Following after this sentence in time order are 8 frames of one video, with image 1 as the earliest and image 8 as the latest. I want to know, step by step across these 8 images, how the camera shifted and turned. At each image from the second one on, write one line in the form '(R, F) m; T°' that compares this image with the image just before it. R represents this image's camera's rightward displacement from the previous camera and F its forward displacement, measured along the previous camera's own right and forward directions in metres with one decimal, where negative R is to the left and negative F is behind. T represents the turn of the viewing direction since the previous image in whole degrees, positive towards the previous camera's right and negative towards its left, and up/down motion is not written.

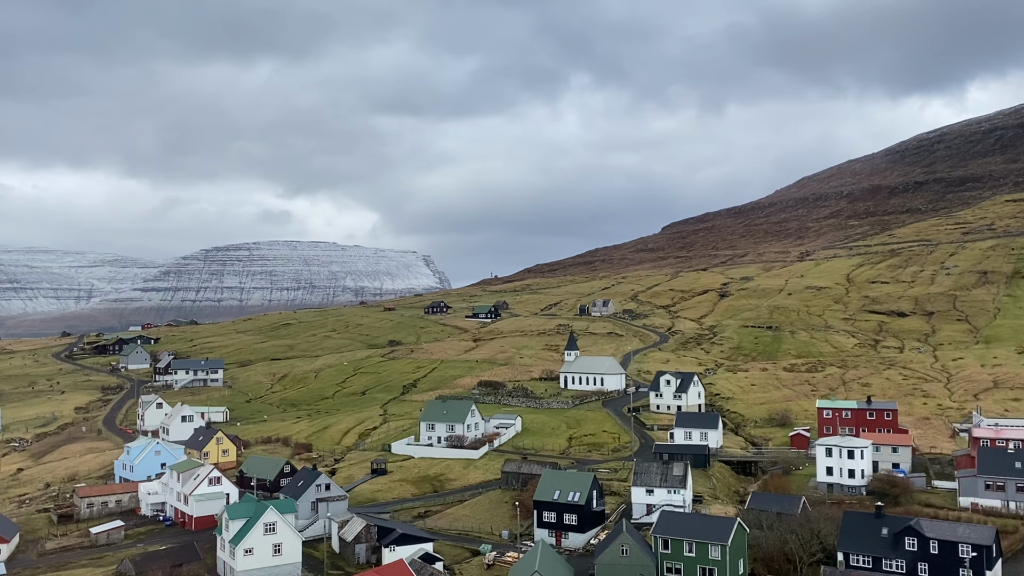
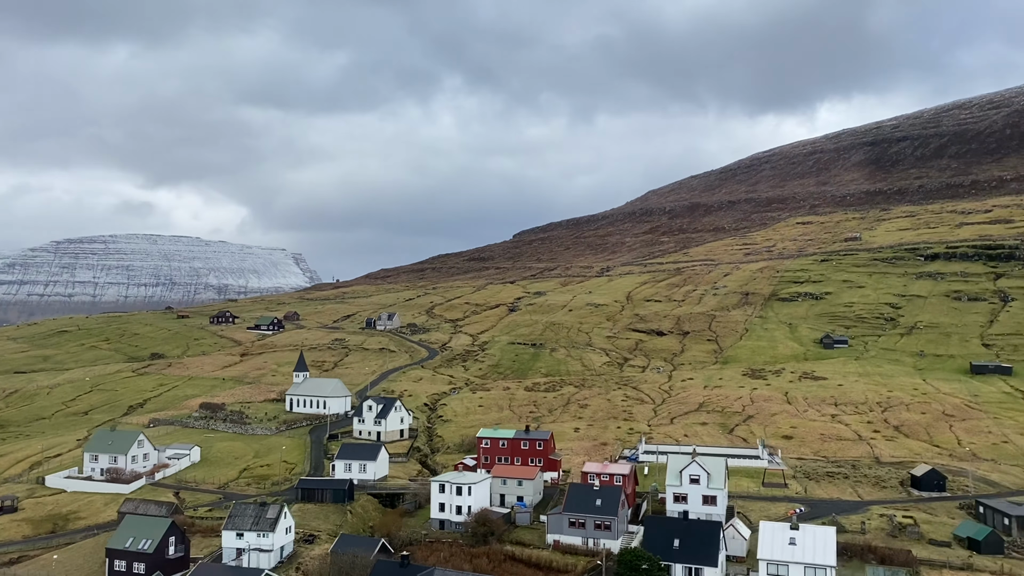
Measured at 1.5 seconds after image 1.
(+17.2, -0.4) m; +8°
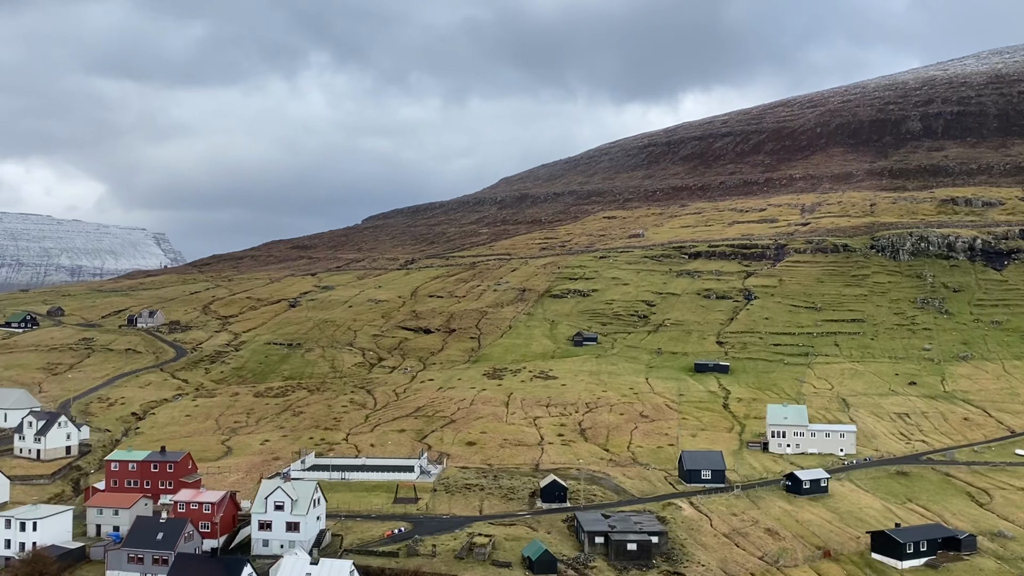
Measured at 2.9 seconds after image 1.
(+19.1, -0.1) m; +8°
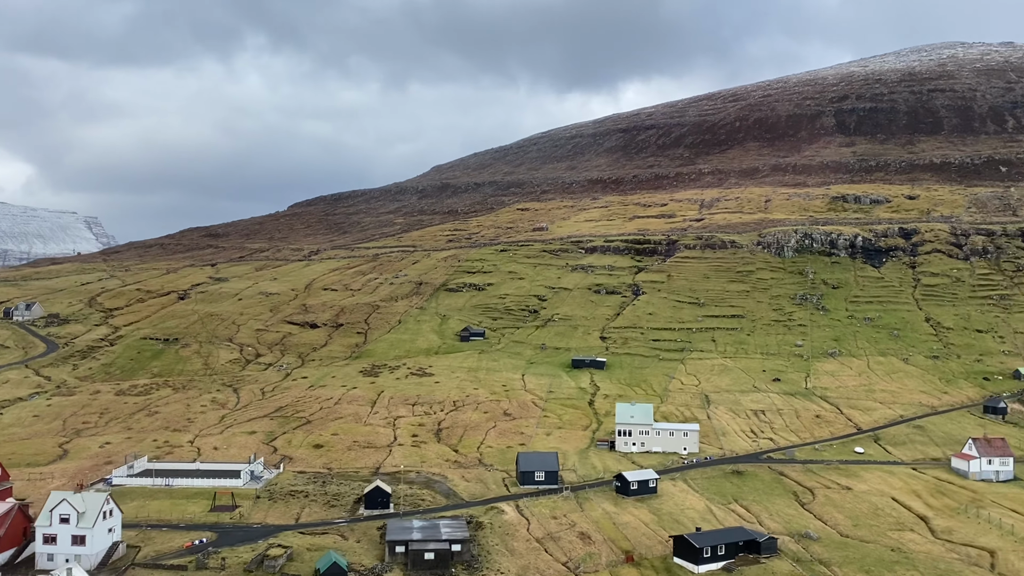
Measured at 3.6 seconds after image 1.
(+9.2, +0.4) m; +4°
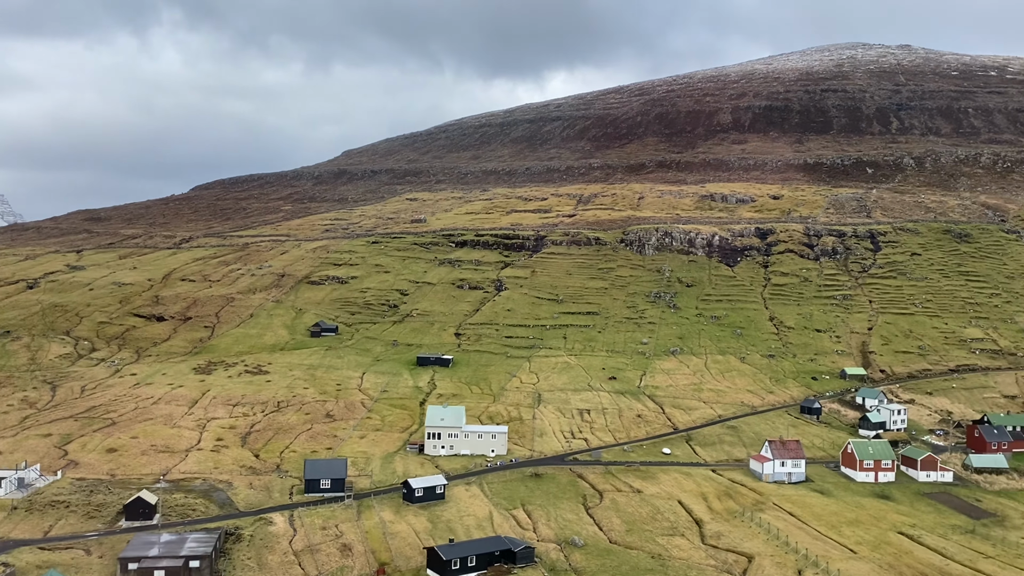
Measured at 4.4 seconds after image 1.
(+11.5, +0.6) m; +5°
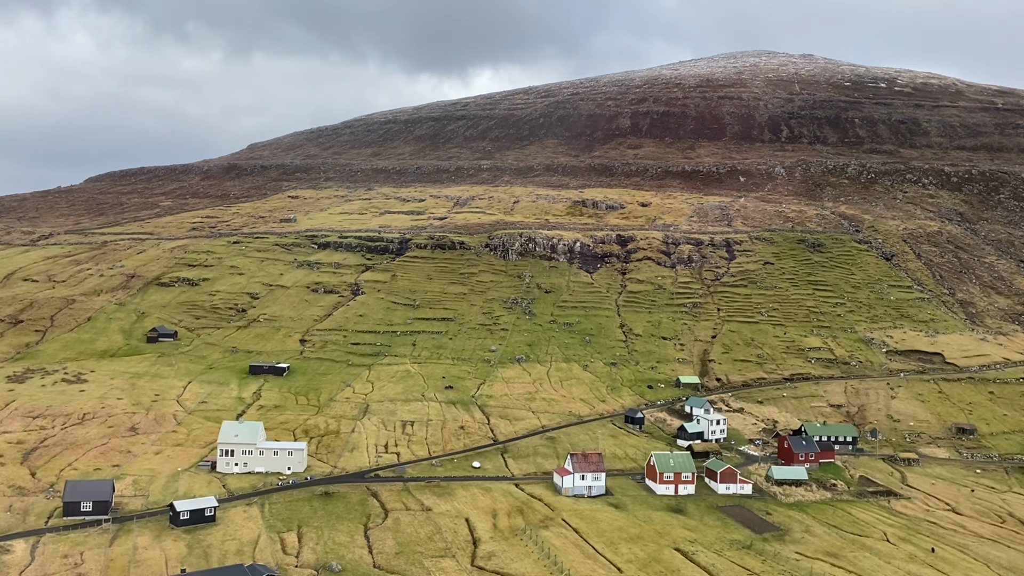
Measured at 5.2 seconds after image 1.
(+11.9, +1.2) m; +5°
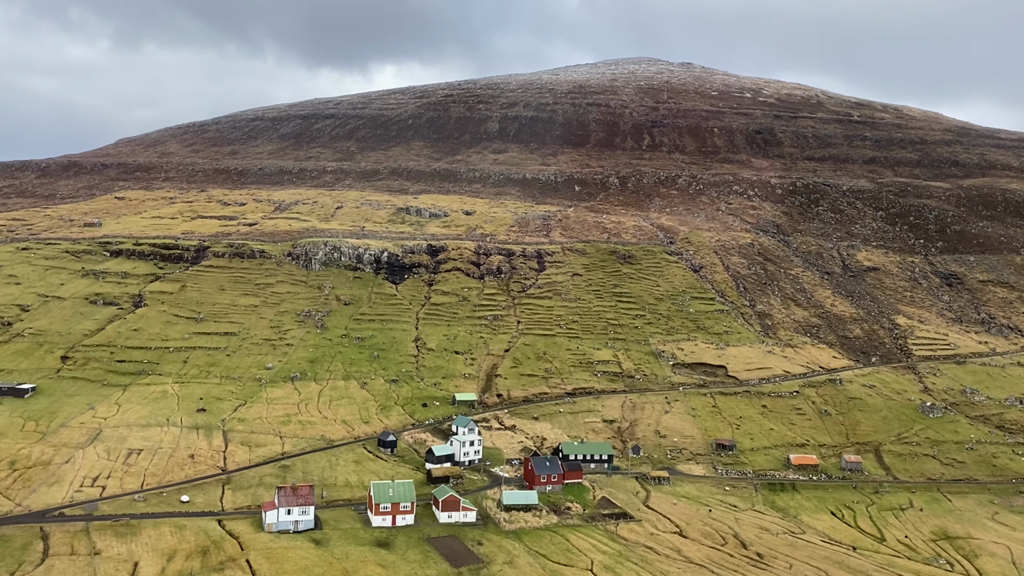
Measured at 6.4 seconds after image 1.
(+18.3, +2.6) m; +6°
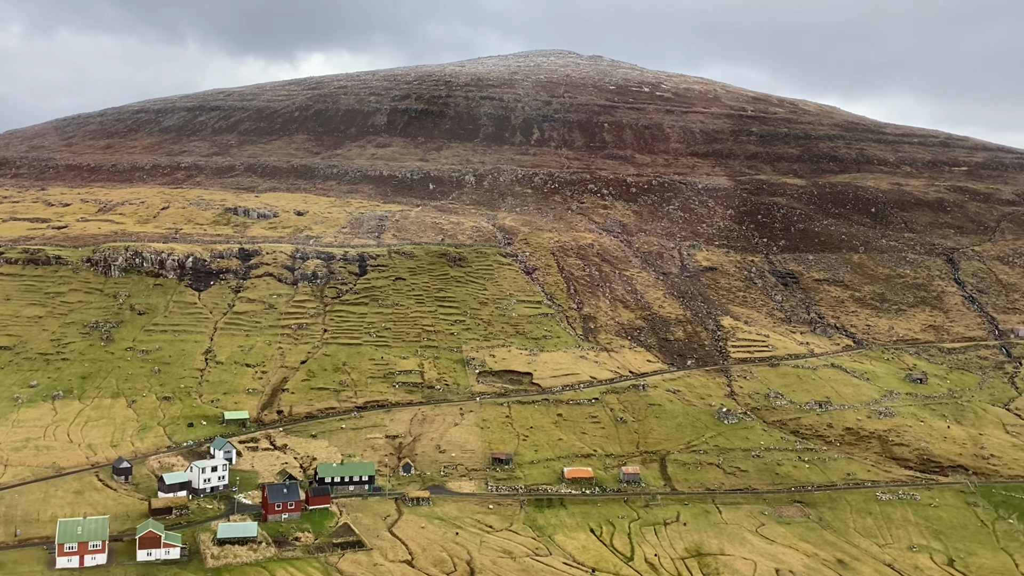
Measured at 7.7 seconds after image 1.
(+20.9, +3.7) m; +4°
